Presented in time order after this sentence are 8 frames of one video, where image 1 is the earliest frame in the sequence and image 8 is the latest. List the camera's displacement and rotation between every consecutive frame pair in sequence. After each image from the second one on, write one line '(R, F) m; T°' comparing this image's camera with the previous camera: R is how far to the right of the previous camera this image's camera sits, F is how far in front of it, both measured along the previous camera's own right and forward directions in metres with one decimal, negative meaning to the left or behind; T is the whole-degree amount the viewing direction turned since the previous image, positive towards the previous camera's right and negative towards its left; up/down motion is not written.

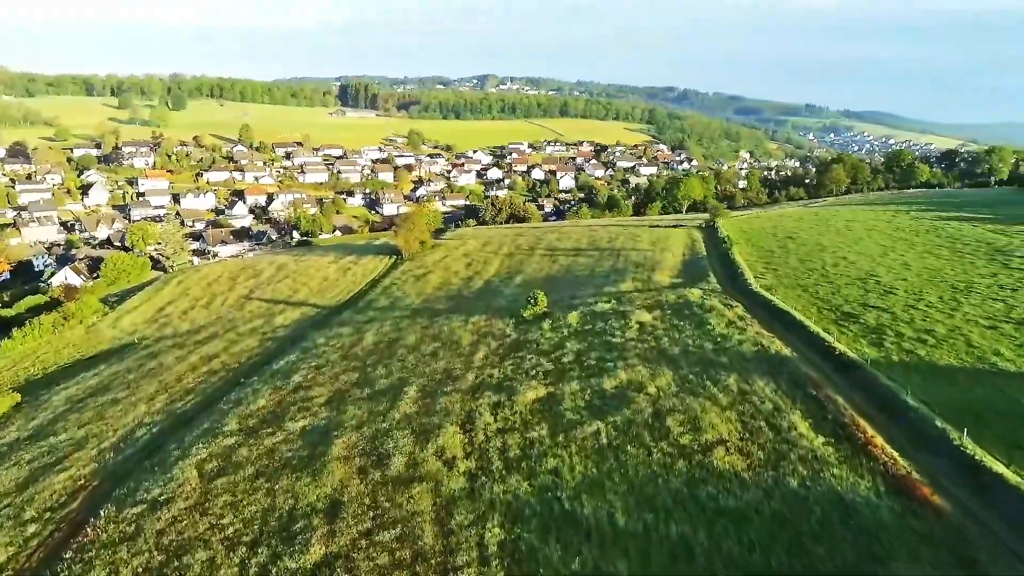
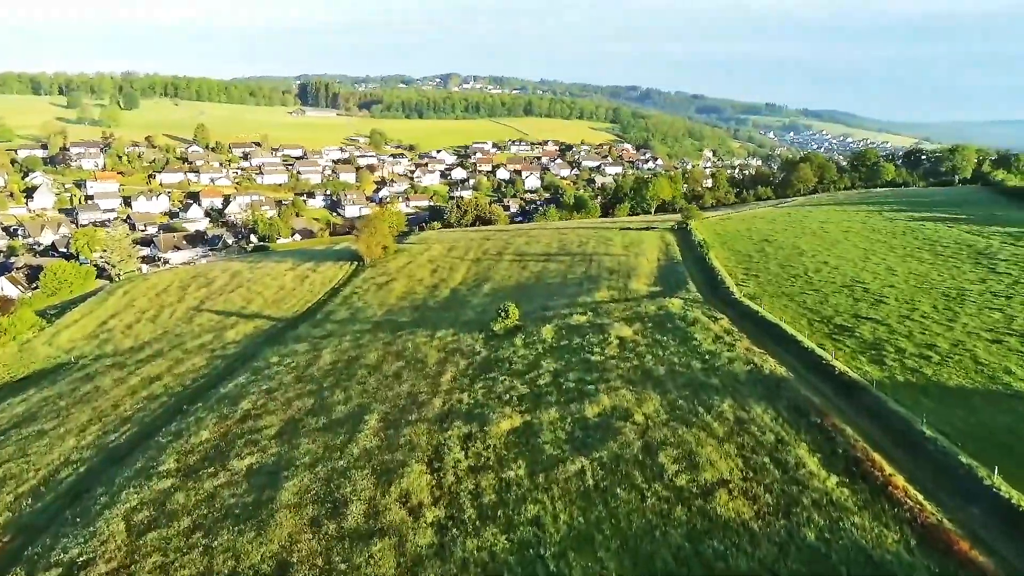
(-0.2, +2.5) m; +3°
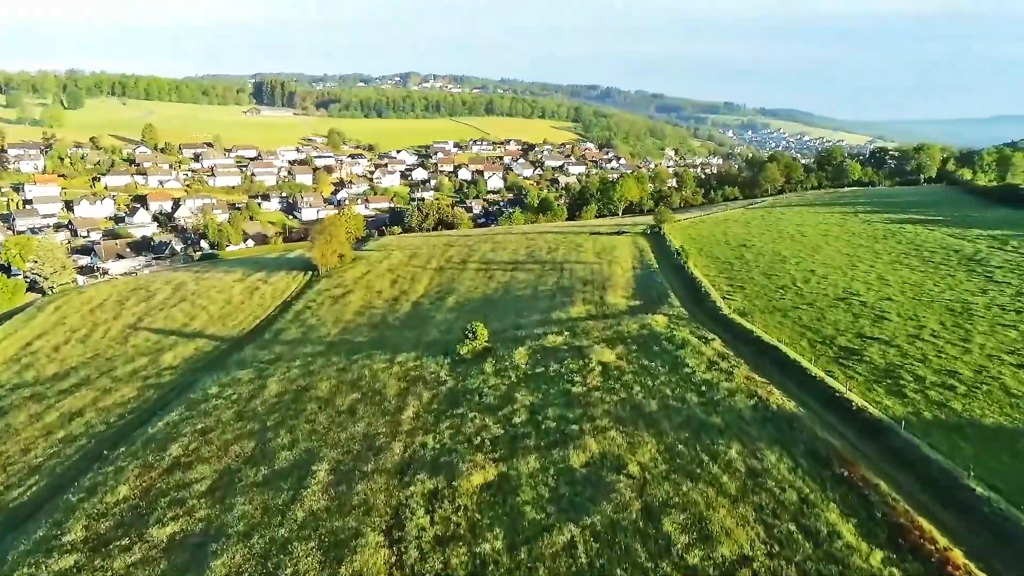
(-0.2, +3.3) m; +3°
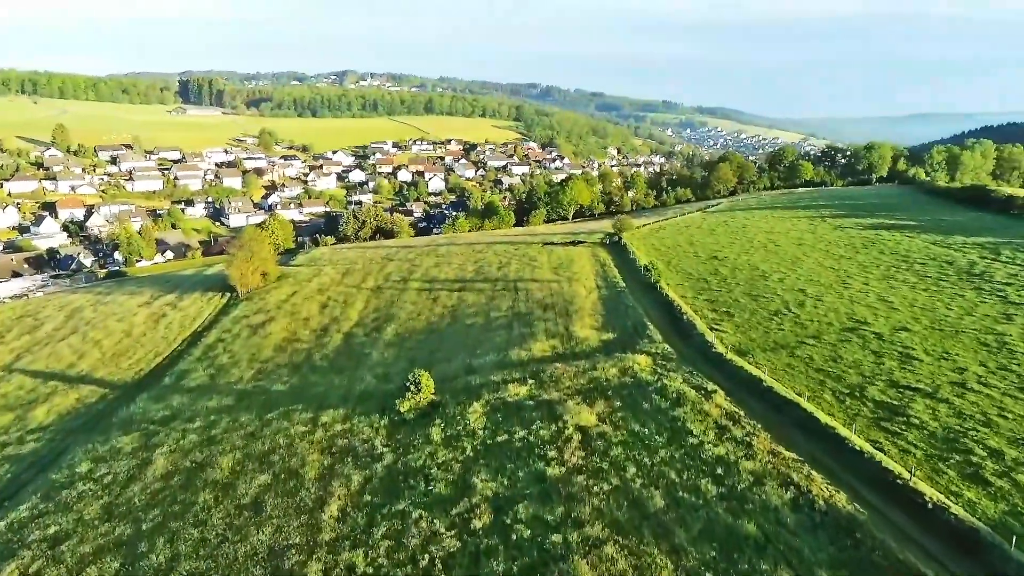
(-0.3, +5.9) m; +4°
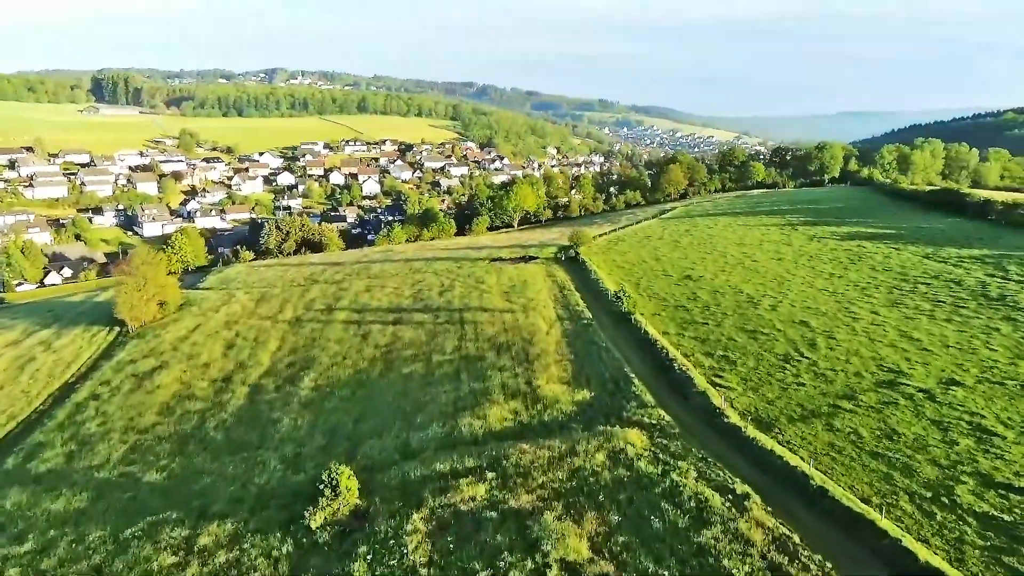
(-0.2, +6.7) m; +5°
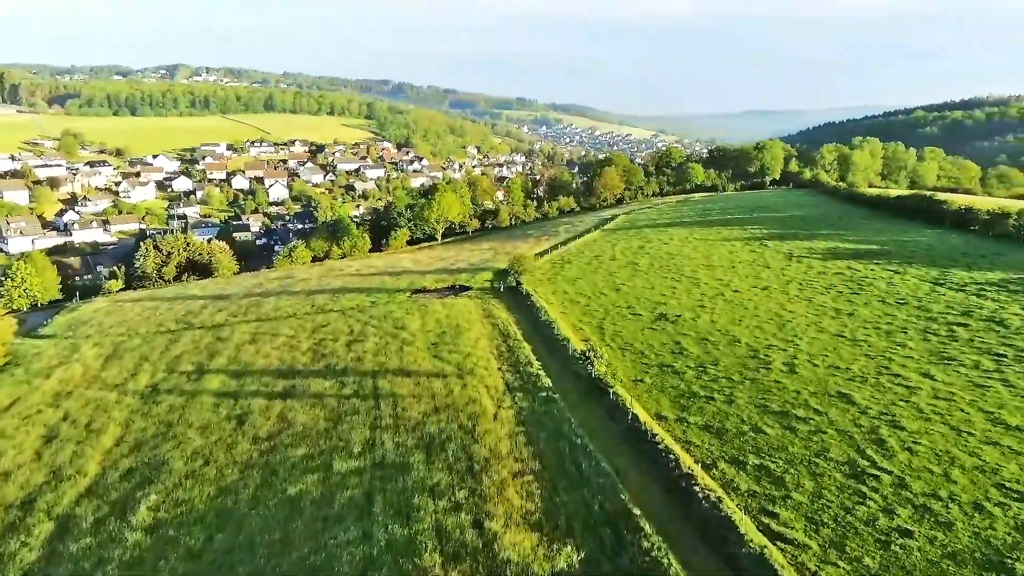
(-0.3, +9.1) m; +6°
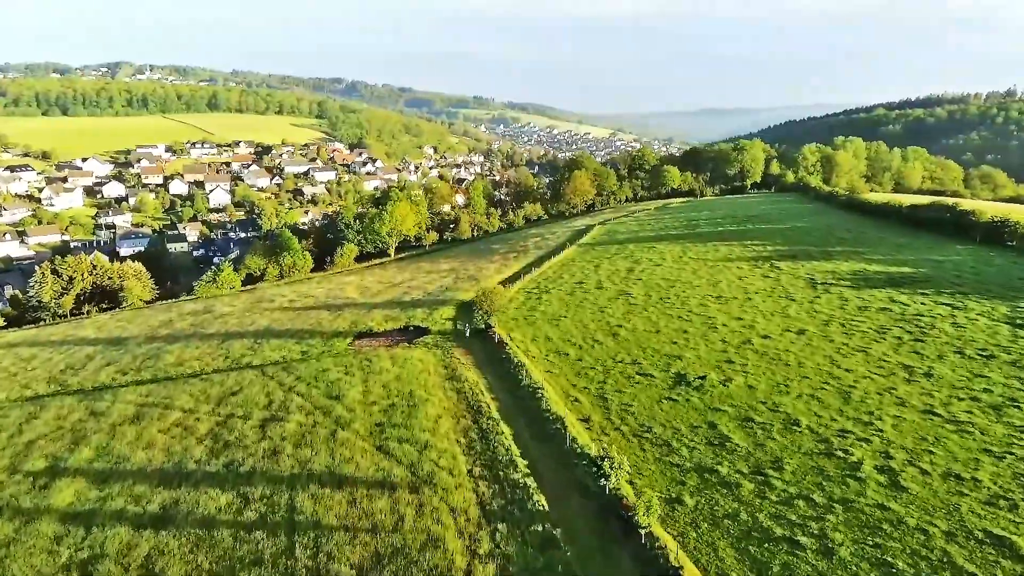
(-0.4, +8.2) m; +3°
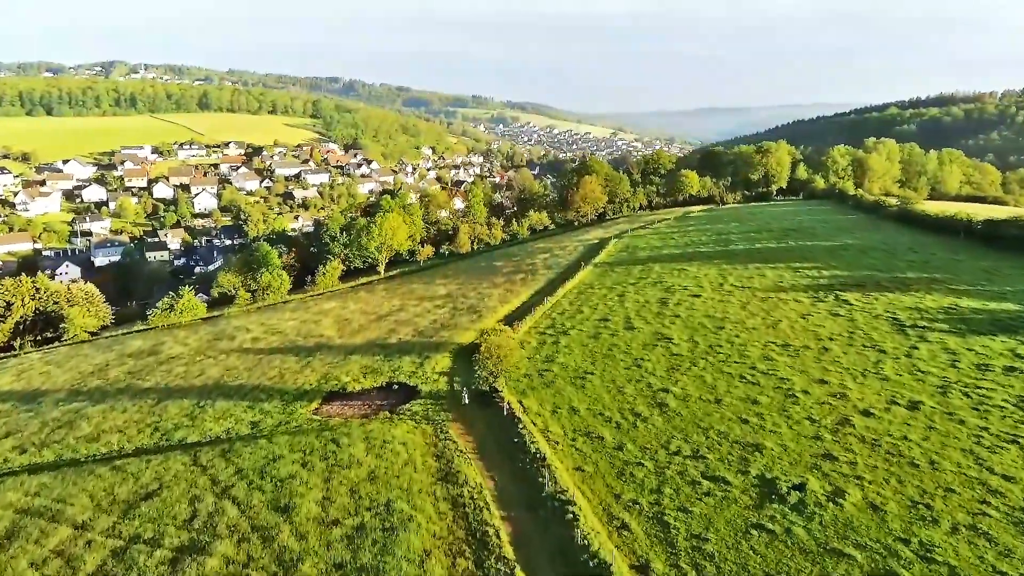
(-0.5, +7.4) m; 0°
